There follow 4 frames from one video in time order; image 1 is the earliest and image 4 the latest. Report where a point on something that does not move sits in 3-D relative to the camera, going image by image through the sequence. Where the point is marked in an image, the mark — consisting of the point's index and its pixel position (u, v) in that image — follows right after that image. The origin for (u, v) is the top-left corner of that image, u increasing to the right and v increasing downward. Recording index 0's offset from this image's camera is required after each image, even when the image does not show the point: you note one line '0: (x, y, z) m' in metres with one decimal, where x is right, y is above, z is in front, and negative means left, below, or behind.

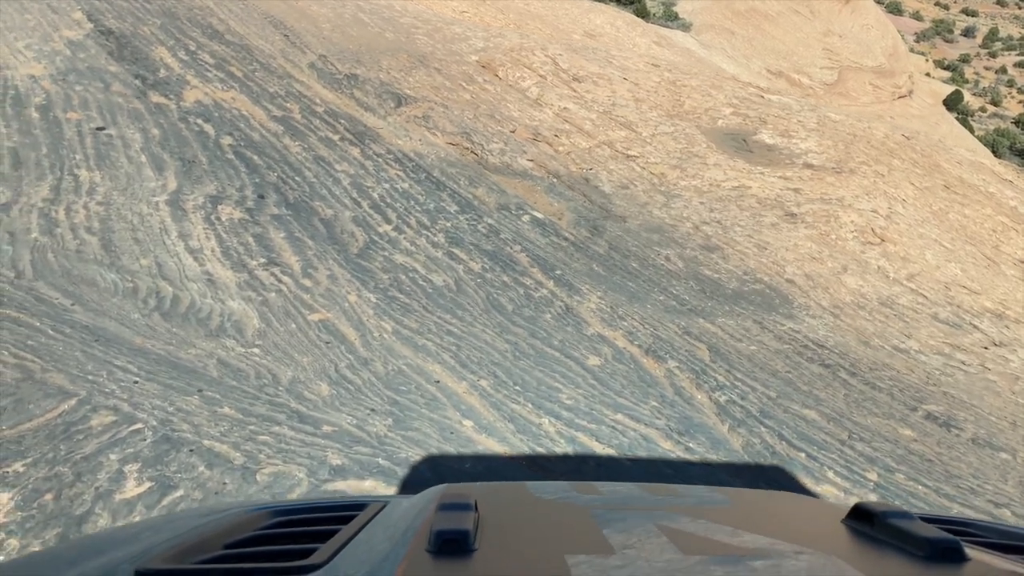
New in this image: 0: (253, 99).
0: (-3.0, +2.2, +10.1) m
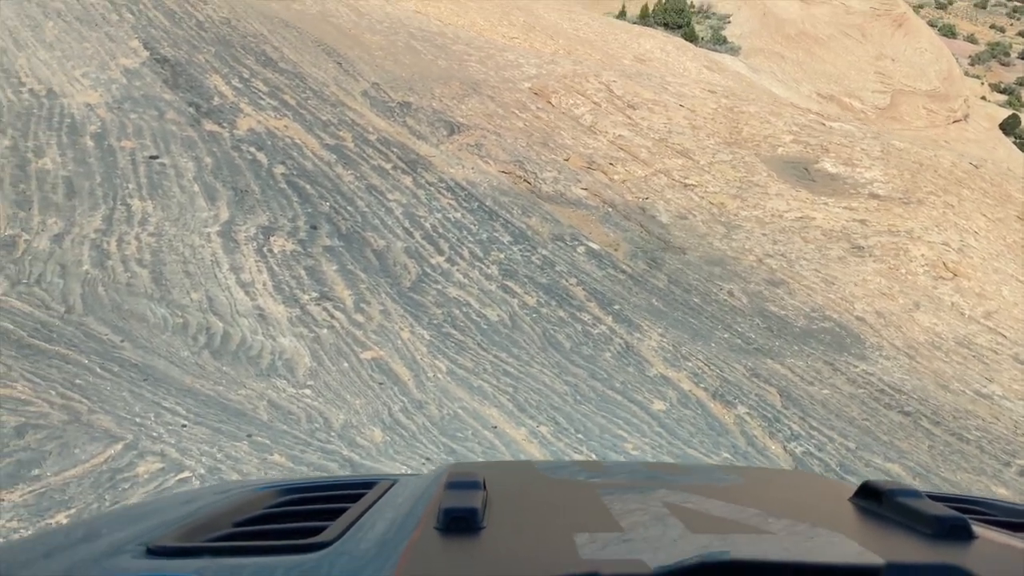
0: (-2.4, +1.9, +10.0) m
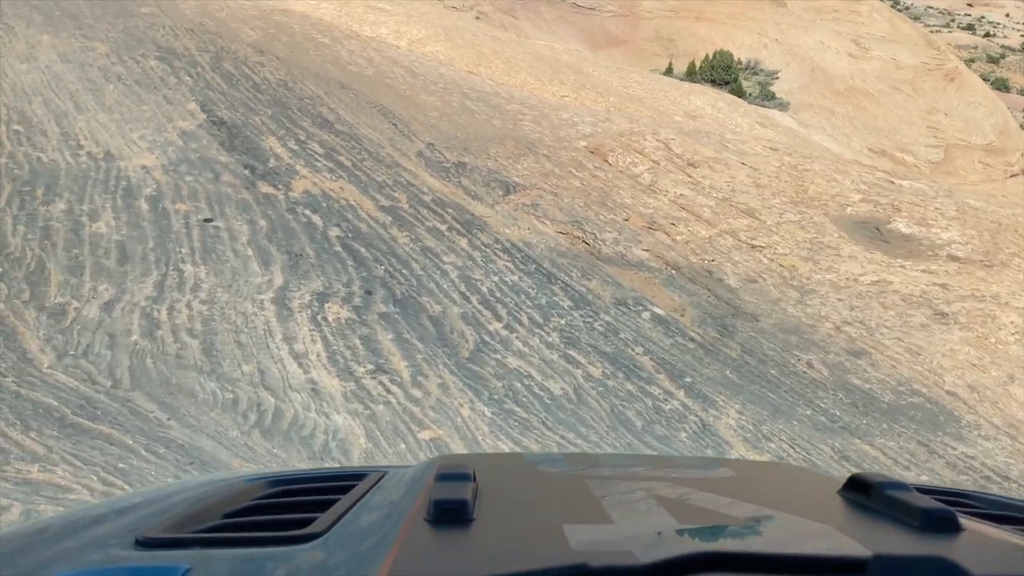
0: (-1.7, +1.1, +9.8) m
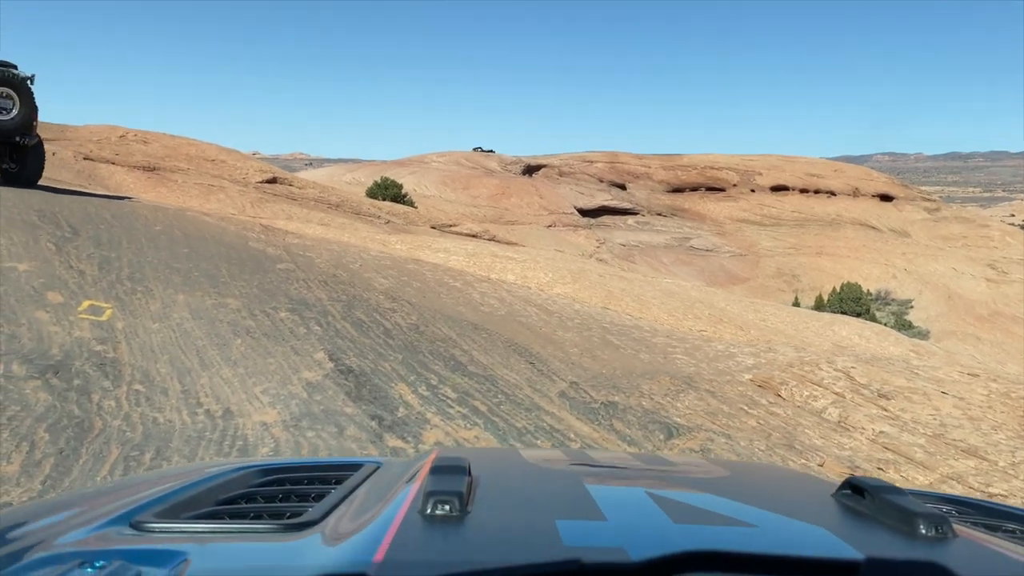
0: (-0.1, -1.5, +8.5) m
